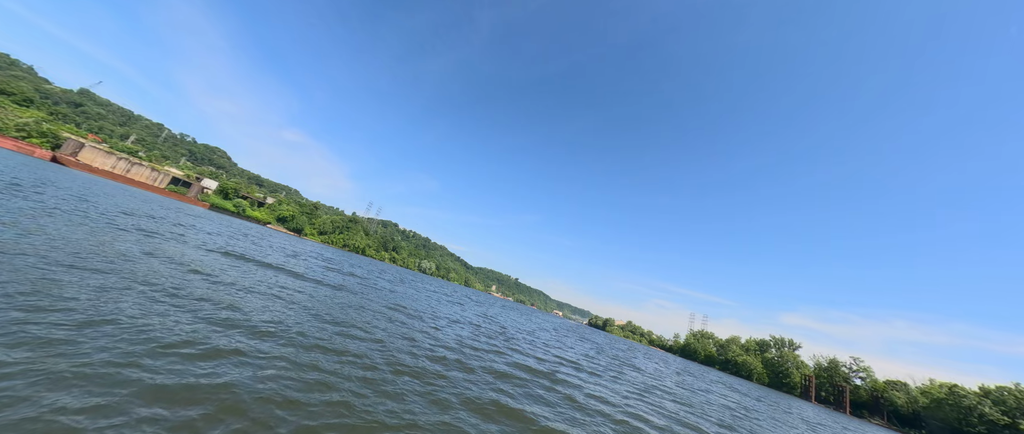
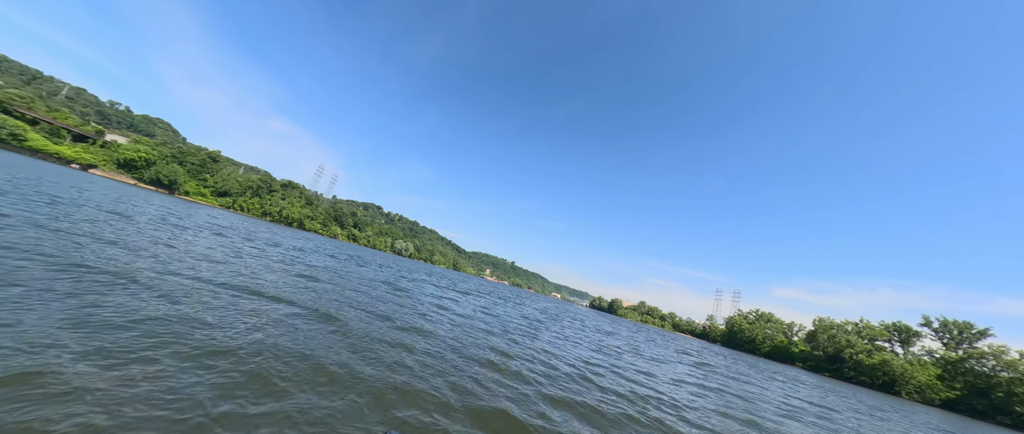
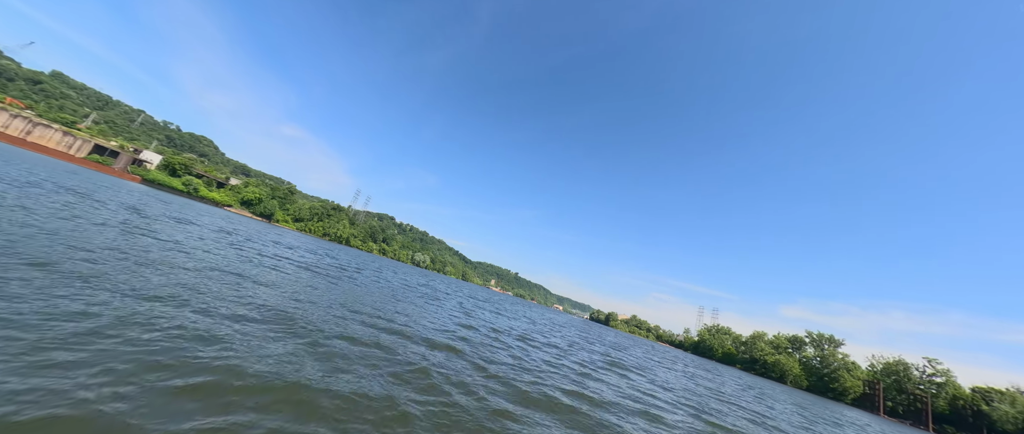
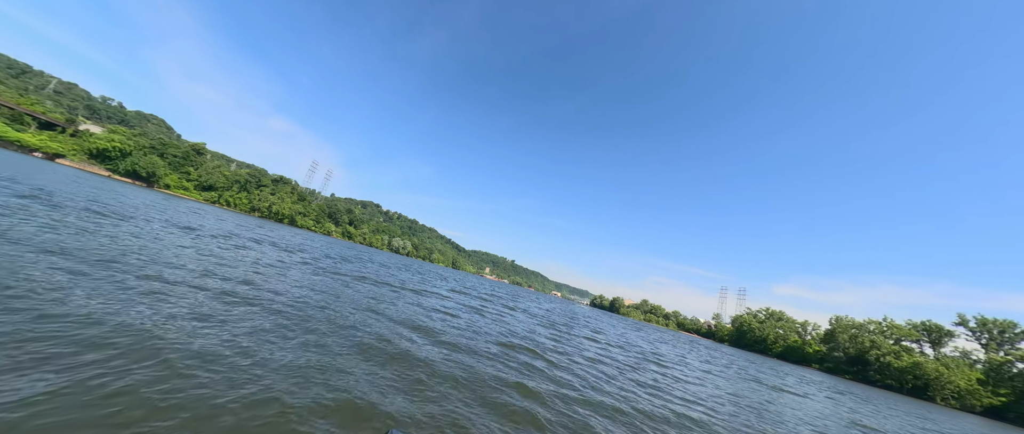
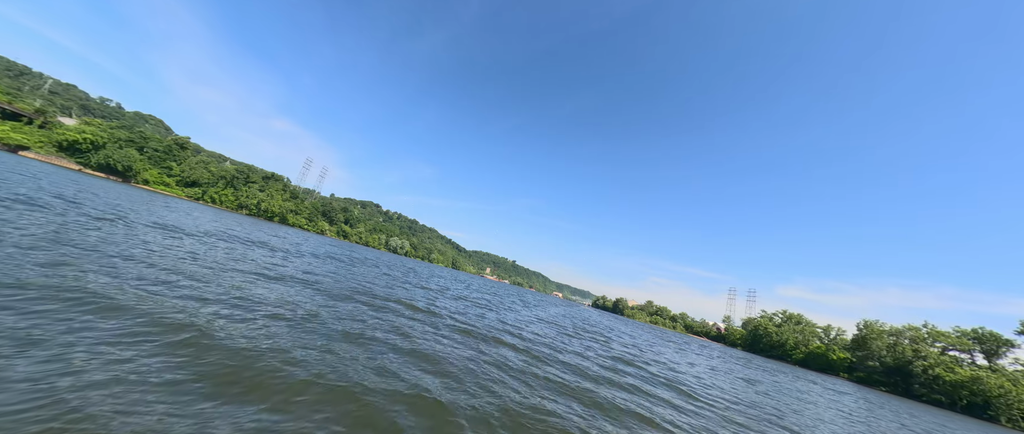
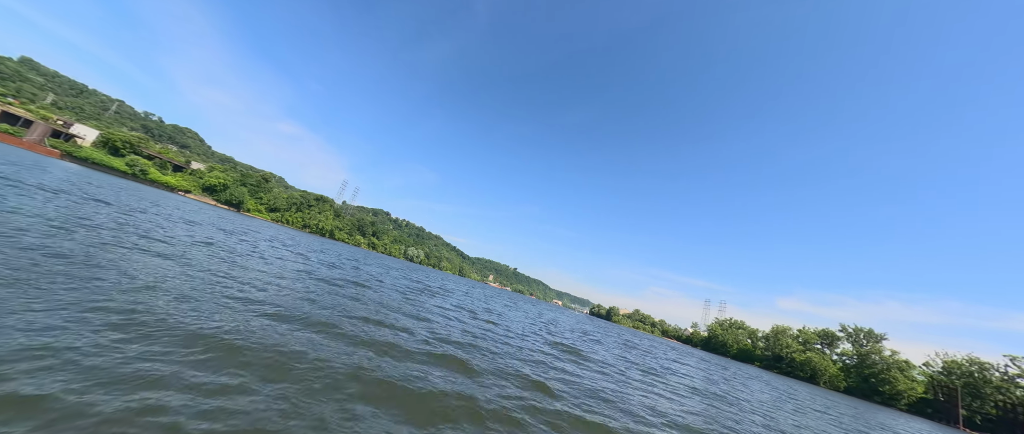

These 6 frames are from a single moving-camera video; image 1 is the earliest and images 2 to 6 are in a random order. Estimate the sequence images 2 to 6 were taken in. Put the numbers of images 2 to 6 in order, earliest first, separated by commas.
3, 6, 2, 4, 5
